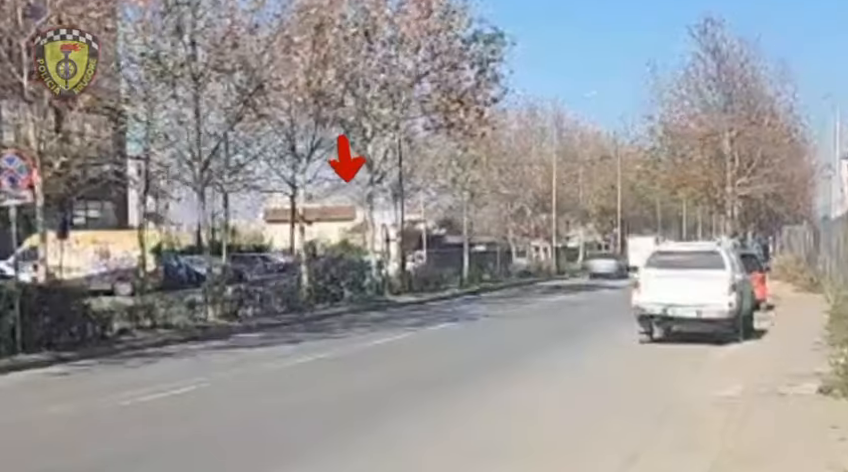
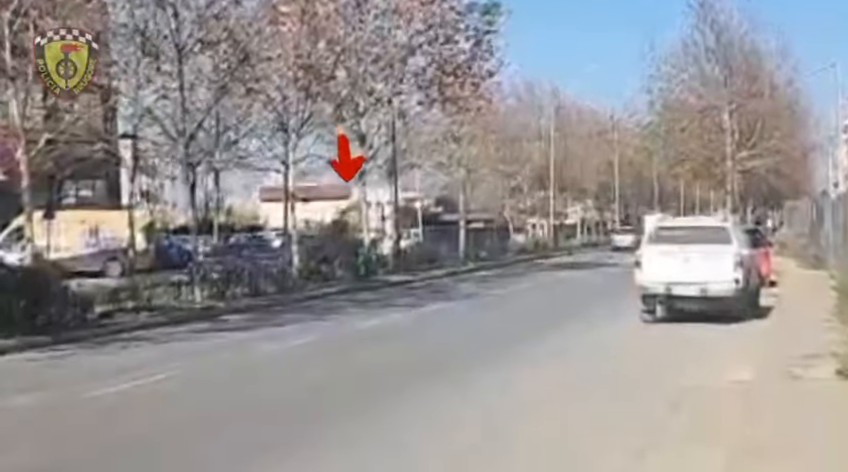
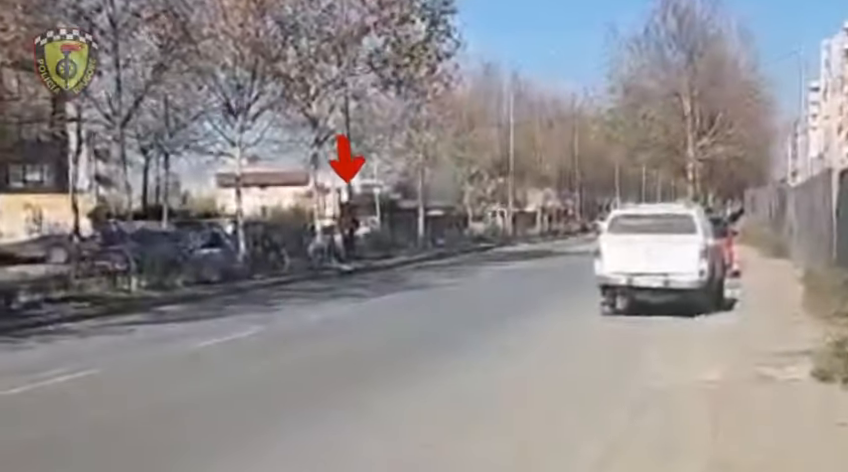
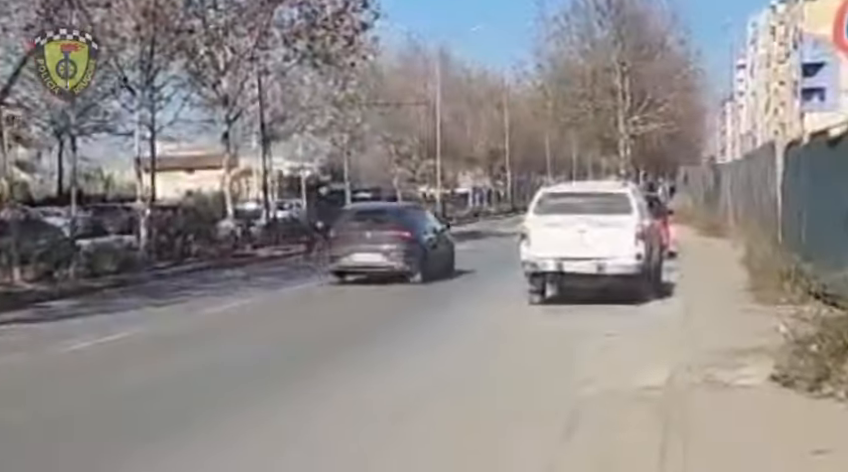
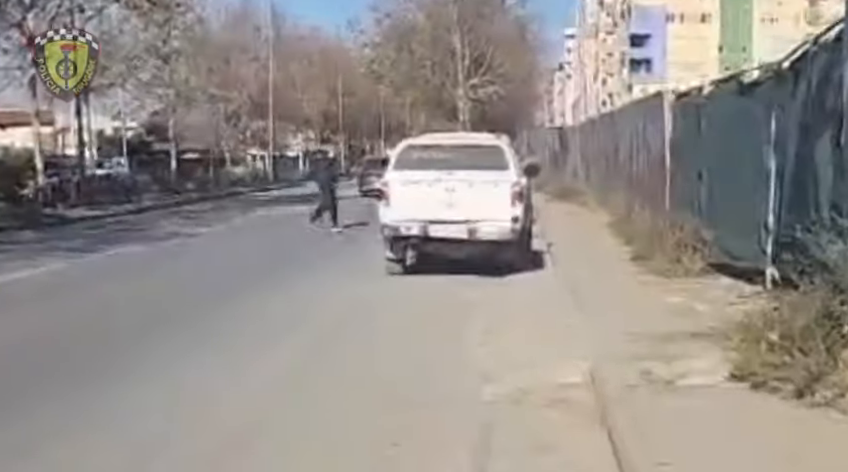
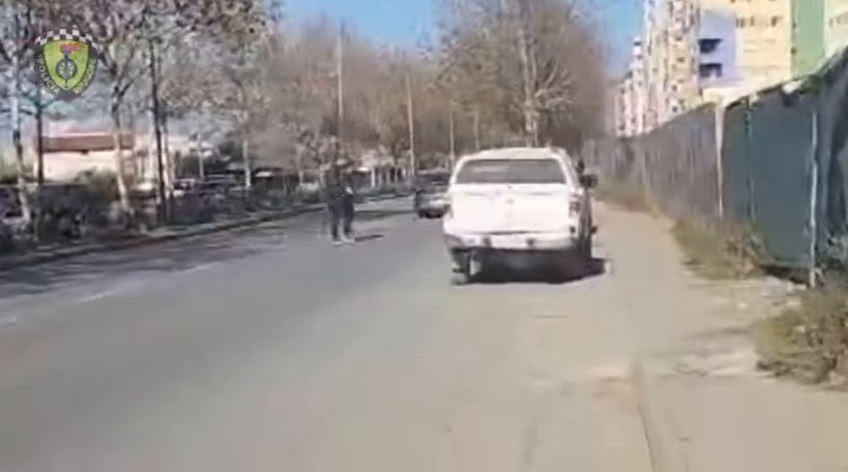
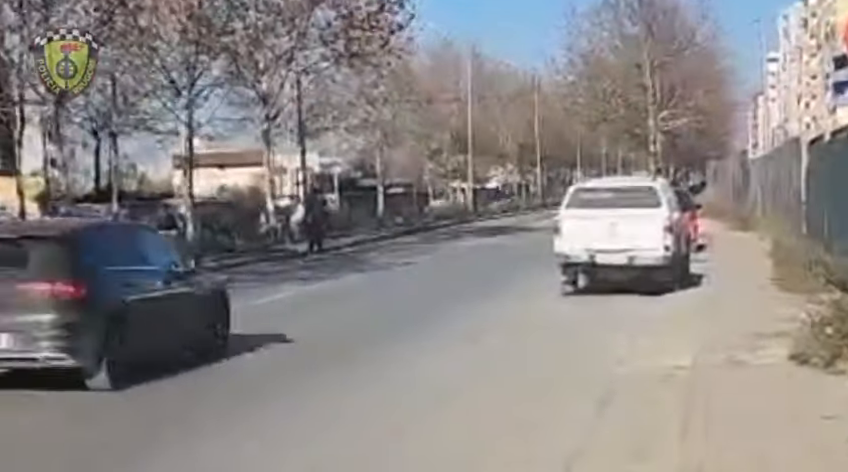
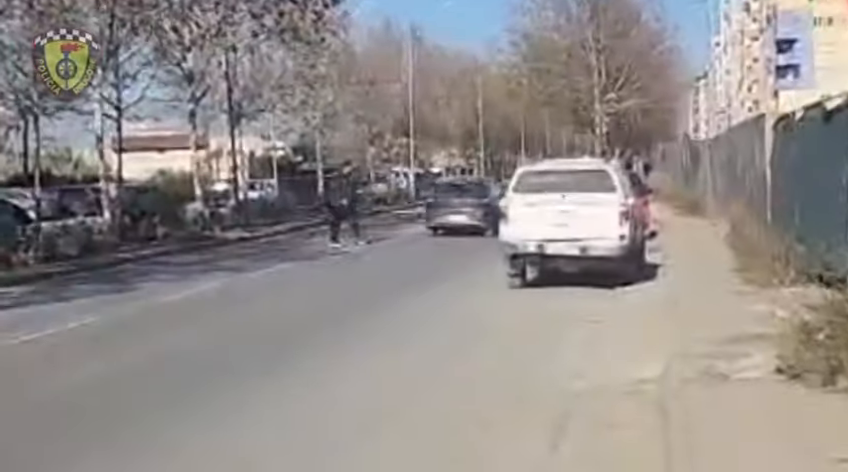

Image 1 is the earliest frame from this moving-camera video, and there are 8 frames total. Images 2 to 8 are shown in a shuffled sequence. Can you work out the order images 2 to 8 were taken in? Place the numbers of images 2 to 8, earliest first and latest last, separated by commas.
2, 3, 7, 4, 8, 6, 5
